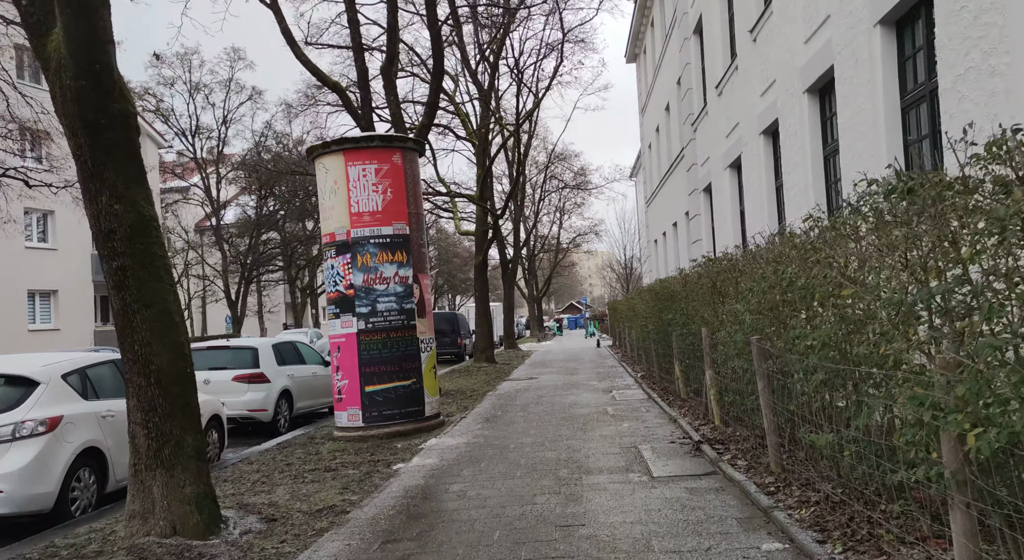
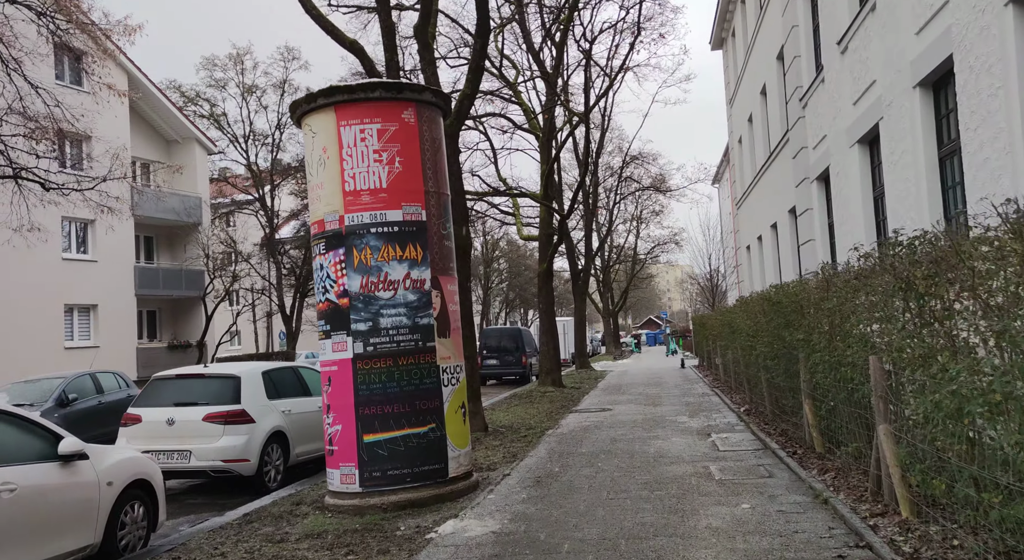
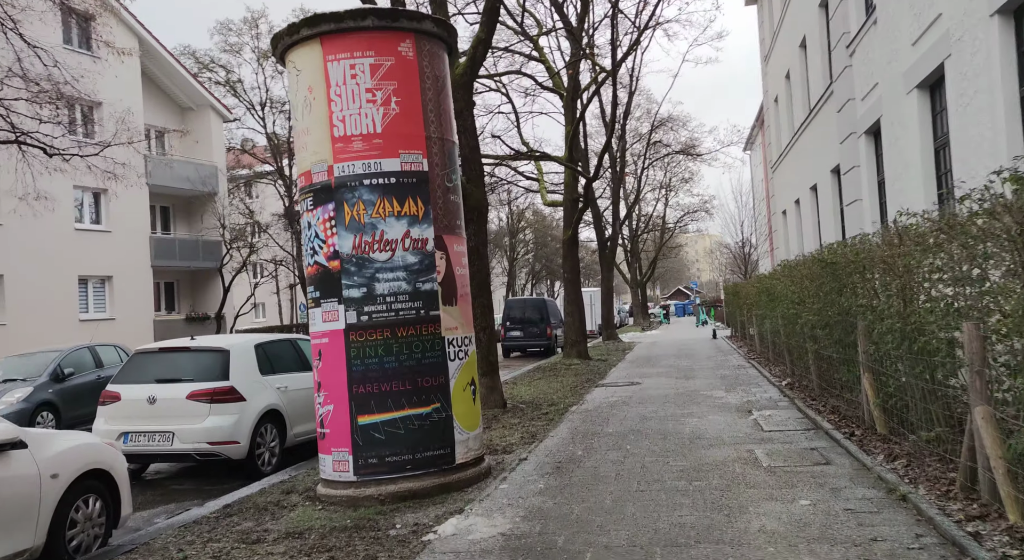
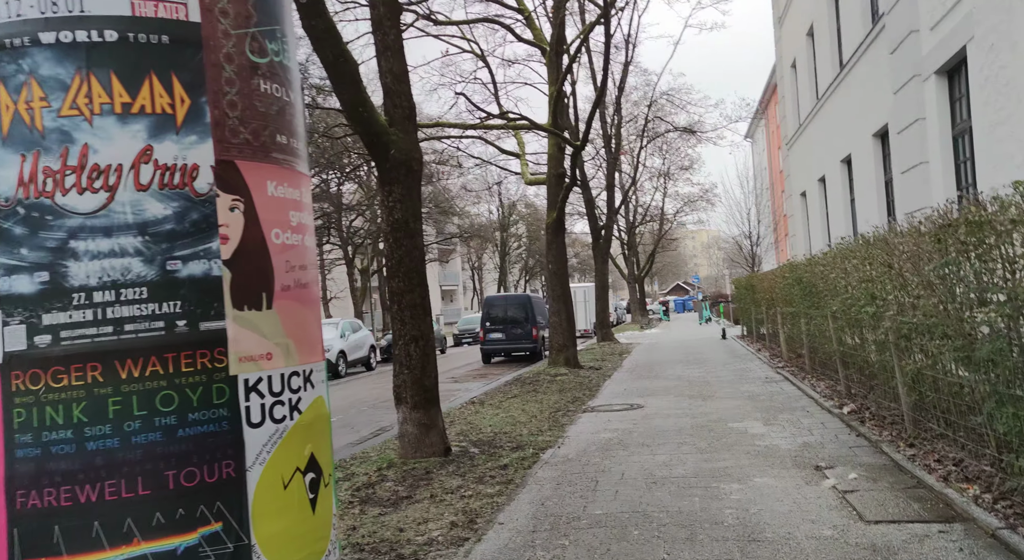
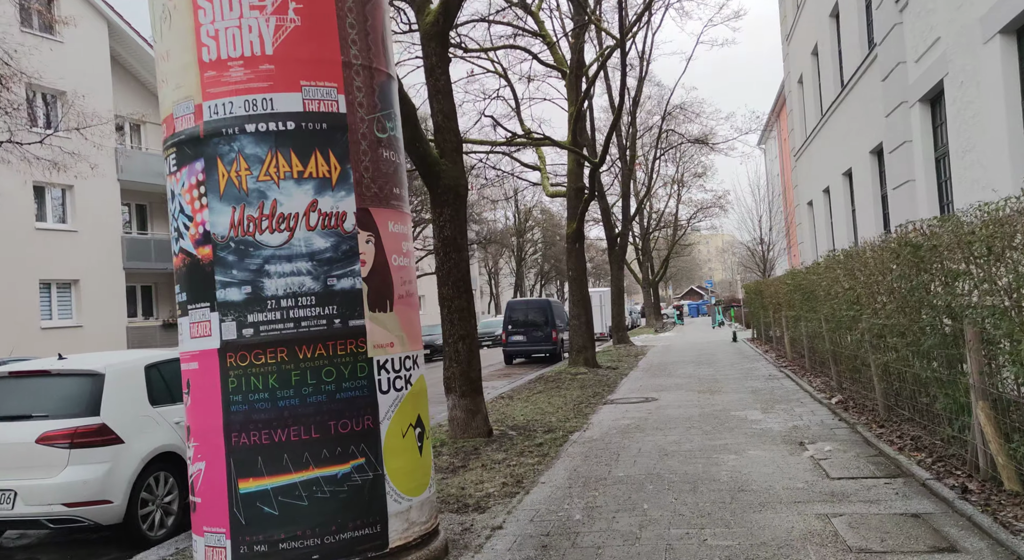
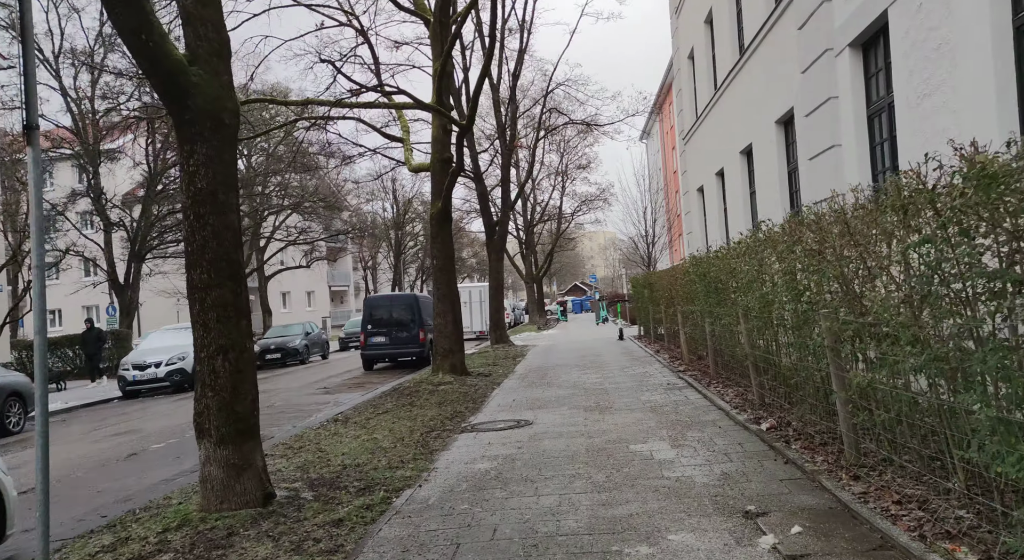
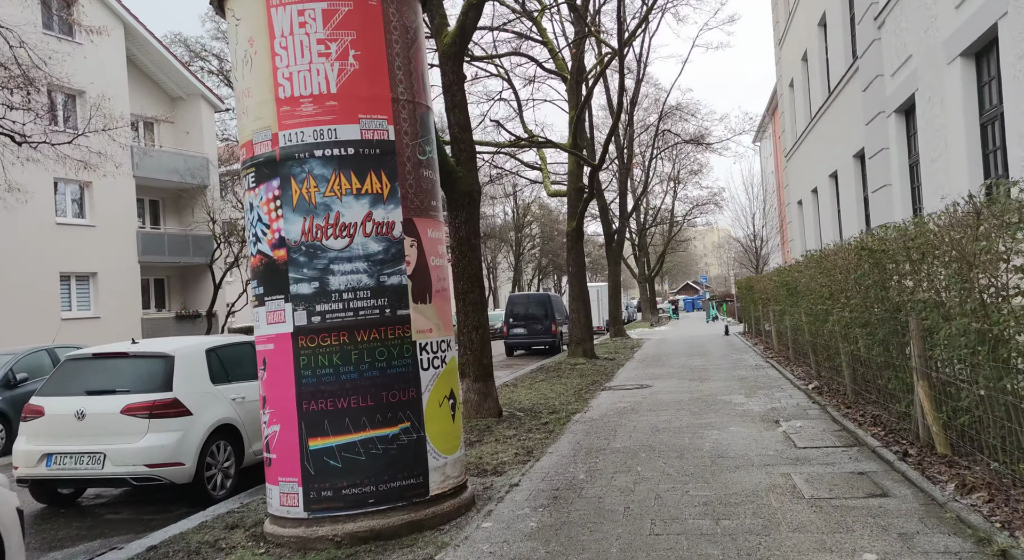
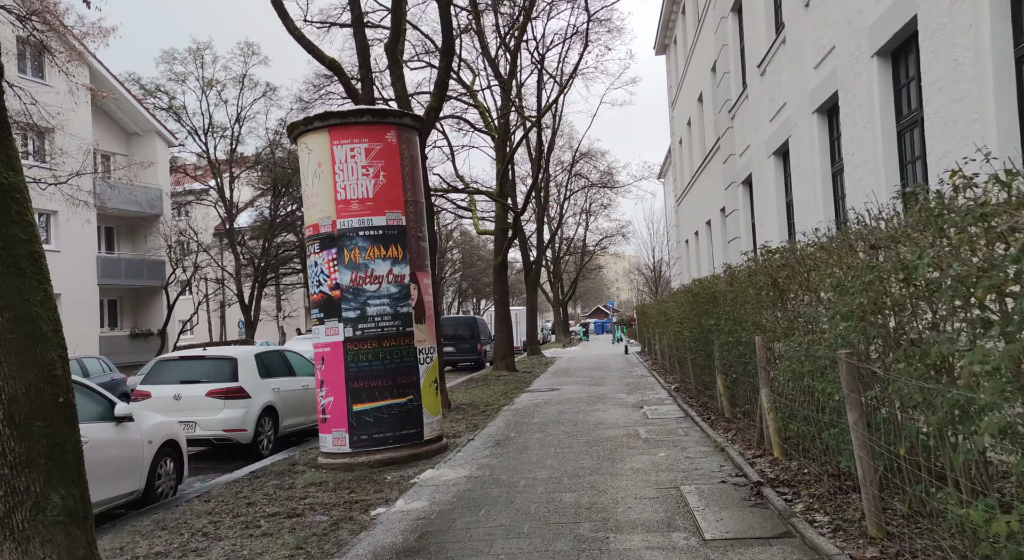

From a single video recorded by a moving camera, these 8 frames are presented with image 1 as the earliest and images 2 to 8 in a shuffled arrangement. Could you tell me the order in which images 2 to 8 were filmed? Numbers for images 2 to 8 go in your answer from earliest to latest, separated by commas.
8, 2, 3, 7, 5, 4, 6
